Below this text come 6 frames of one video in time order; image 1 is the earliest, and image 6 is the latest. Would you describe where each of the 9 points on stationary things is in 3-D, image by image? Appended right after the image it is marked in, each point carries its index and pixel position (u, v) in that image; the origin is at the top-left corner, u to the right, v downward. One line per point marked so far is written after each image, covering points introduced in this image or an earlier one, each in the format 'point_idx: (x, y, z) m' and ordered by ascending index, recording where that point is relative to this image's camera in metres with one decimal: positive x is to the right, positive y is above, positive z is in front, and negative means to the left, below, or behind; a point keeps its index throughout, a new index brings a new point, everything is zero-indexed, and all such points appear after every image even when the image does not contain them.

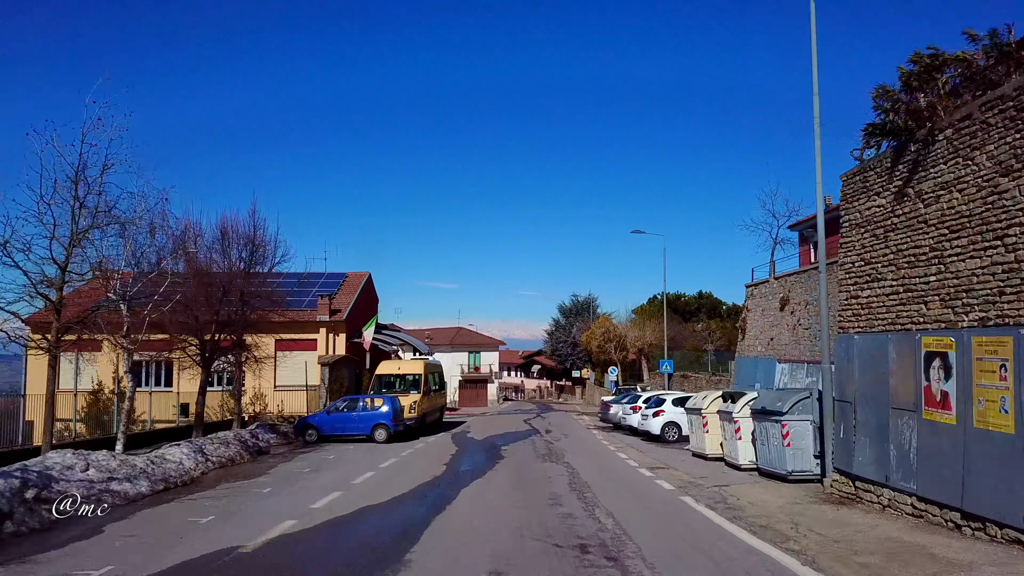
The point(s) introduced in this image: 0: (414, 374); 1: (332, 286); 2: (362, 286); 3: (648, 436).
0: (-1.8, -1.6, +11.6) m
1: (-4.5, 0.0, +15.8) m
2: (-3.8, +0.1, +16.1) m
3: (+2.3, -2.5, +10.6) m
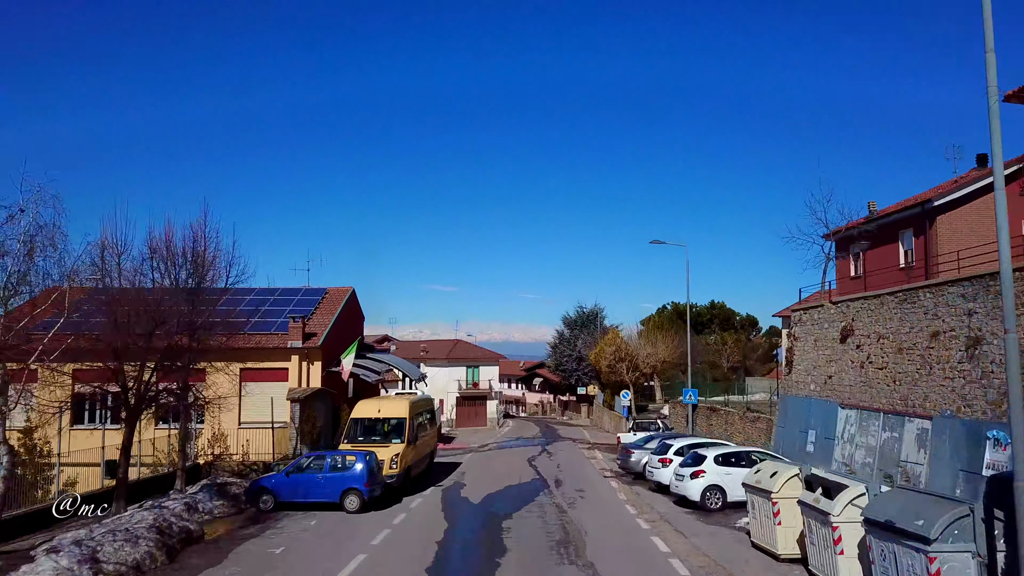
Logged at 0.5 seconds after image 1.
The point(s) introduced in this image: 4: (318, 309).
0: (-1.7, -2.0, +9.7) m
1: (-4.4, -0.4, +13.9) m
2: (-3.7, -0.3, +14.2) m
3: (+2.3, -2.9, +8.6) m
4: (-4.2, -0.5, +13.8) m
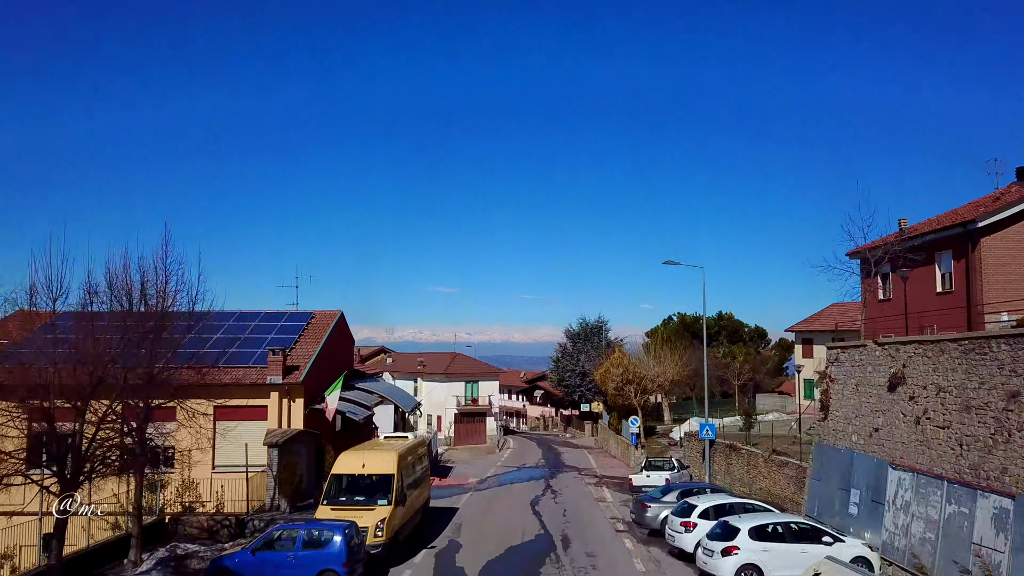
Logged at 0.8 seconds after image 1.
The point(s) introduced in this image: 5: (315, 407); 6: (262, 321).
0: (-1.7, -2.5, +8.6) m
1: (-4.4, -0.9, +12.8) m
2: (-3.7, -0.9, +13.0) m
3: (+2.3, -3.4, +7.5) m
4: (-4.2, -1.0, +12.7) m
5: (-3.5, -2.1, +11.4) m
6: (-5.2, -0.8, +13.2) m
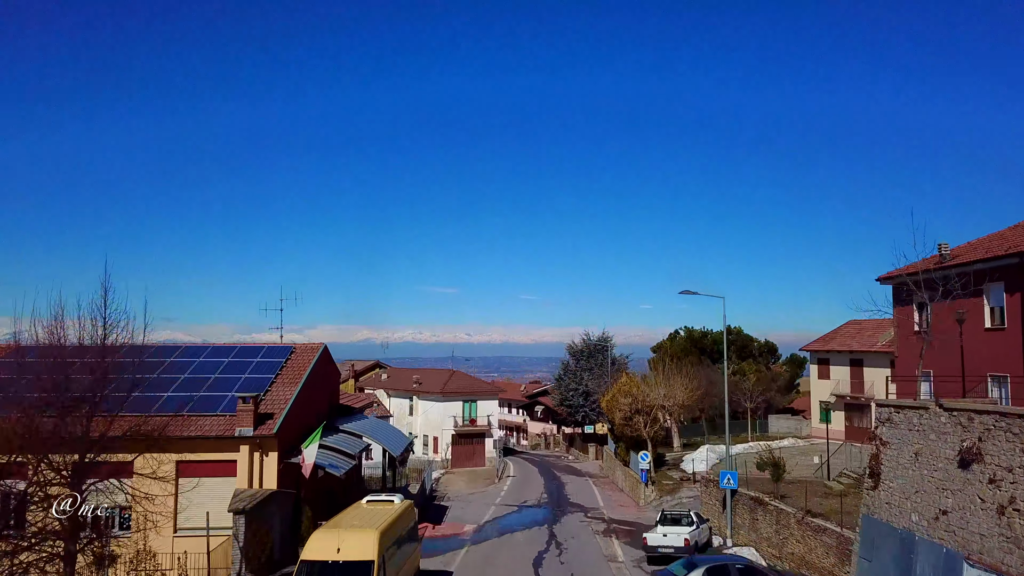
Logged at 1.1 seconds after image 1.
0: (-1.7, -3.1, +7.3) m
1: (-4.4, -1.5, +11.5) m
2: (-3.7, -1.5, +11.8) m
3: (+2.4, -4.0, +6.2) m
4: (-4.2, -1.6, +11.4) m
5: (-3.5, -2.7, +10.2) m
6: (-5.2, -1.4, +12.0) m
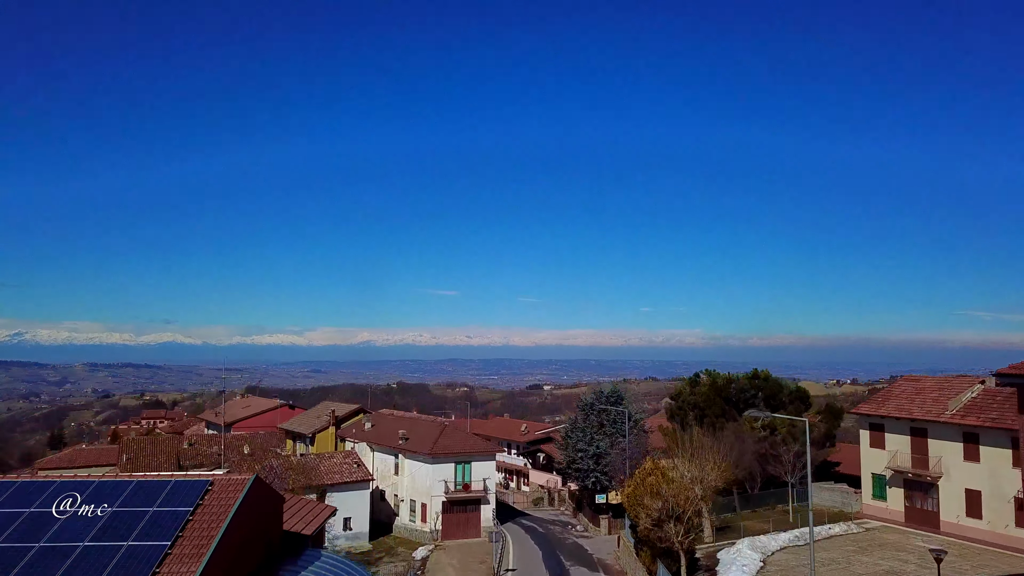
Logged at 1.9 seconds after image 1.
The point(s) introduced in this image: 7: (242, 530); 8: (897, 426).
0: (-1.7, -4.7, +3.8) m
1: (-4.4, -3.1, +8.0) m
2: (-3.7, -3.1, +8.3) m
3: (+2.3, -5.6, +2.8) m
4: (-4.2, -3.3, +8.0) m
5: (-3.5, -4.3, +6.7) m
6: (-5.2, -3.0, +8.5) m
7: (-3.7, -3.3, +8.9) m
8: (+11.8, -4.2, +19.4) m
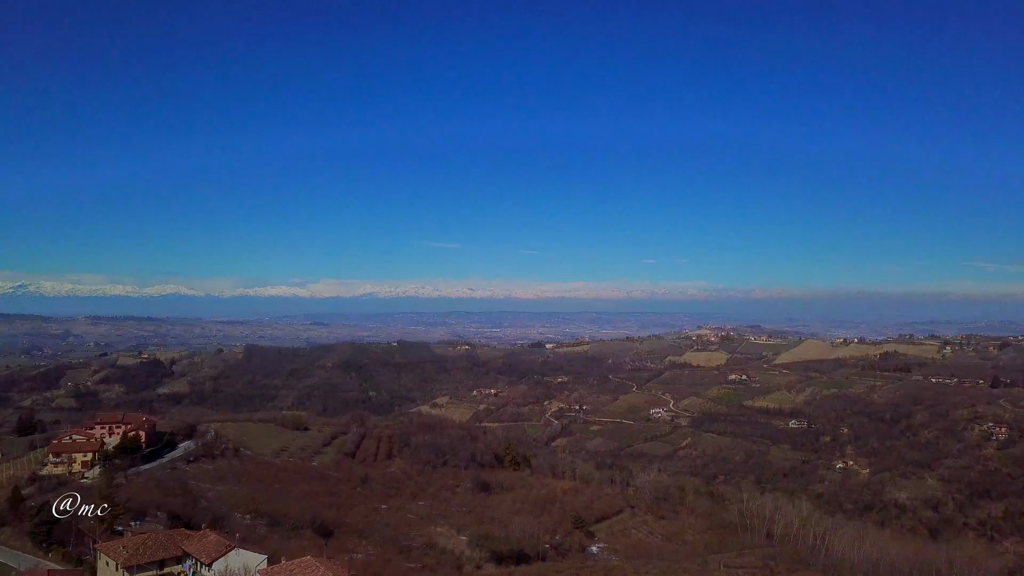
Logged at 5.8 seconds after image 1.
0: (-2.7, -13.9, -14.1) m
1: (-5.4, -12.0, -10.0) m
2: (-4.7, -12.0, -9.8) m
3: (+1.4, -14.9, -15.1) m
4: (-5.2, -12.2, -10.1) m
5: (-4.5, -13.4, -11.3) m
6: (-6.2, -11.9, -9.5) m
7: (-4.7, -12.2, -9.2) m
8: (+10.9, -12.2, +1.4) m
